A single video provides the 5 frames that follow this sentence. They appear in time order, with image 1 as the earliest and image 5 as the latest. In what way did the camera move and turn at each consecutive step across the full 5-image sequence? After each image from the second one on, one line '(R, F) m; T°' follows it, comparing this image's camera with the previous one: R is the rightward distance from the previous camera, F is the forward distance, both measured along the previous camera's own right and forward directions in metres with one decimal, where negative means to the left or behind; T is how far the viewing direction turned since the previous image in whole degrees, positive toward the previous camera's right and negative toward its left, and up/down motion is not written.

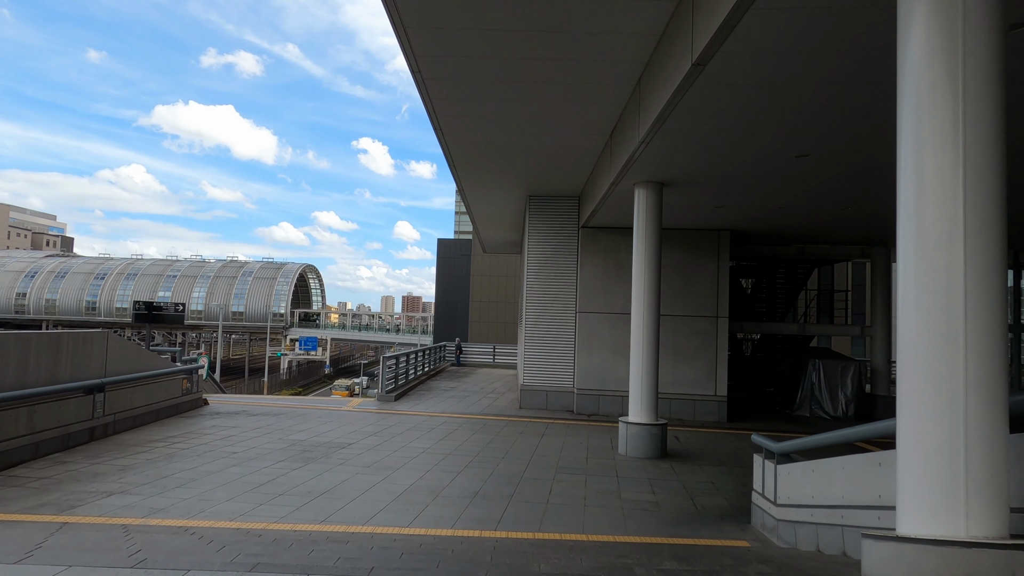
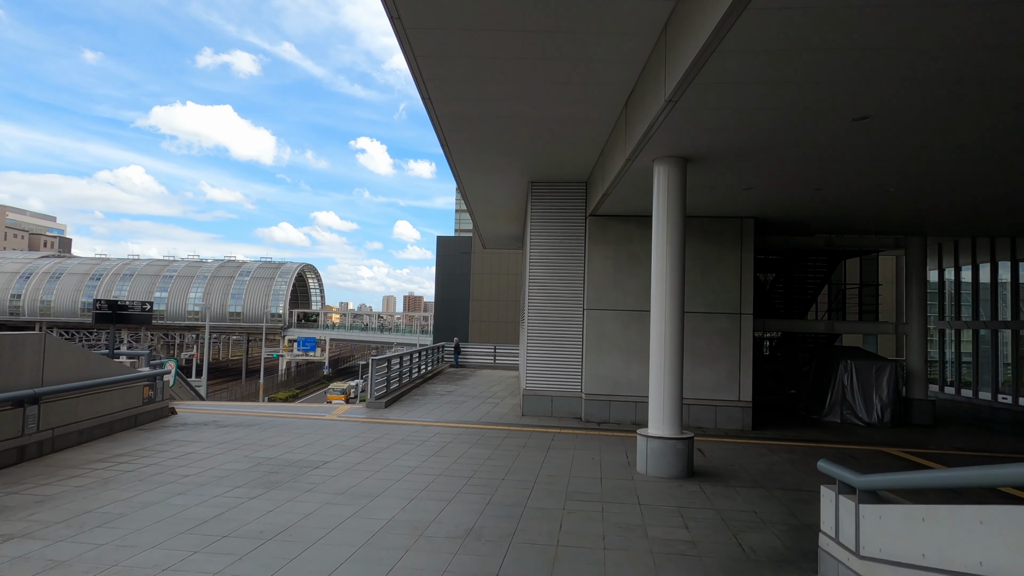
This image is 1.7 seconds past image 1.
(0.0, +1.2) m; 0°
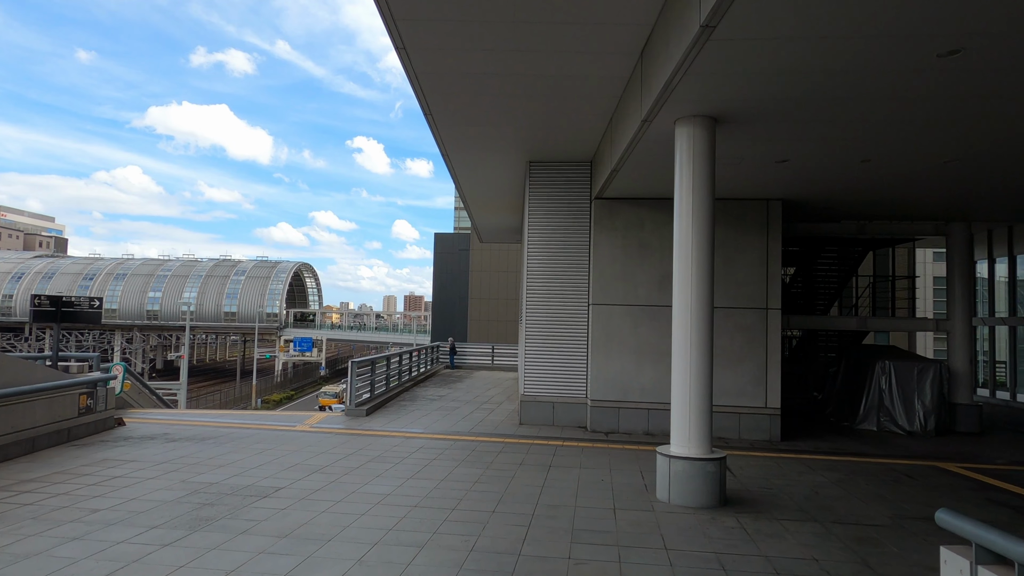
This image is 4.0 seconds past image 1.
(+0.1, +1.3) m; 0°
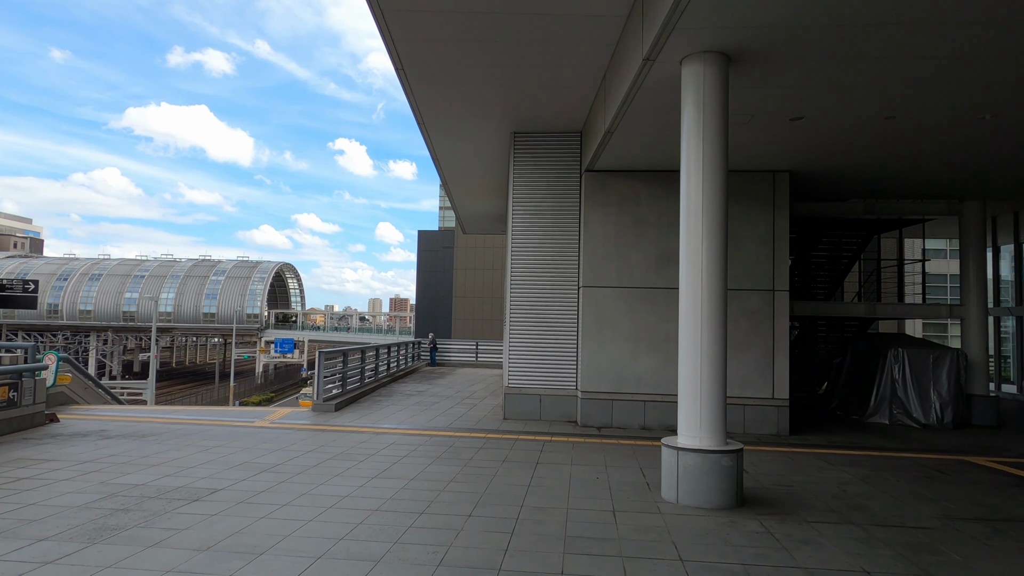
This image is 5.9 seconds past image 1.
(+0.1, +0.9) m; +1°
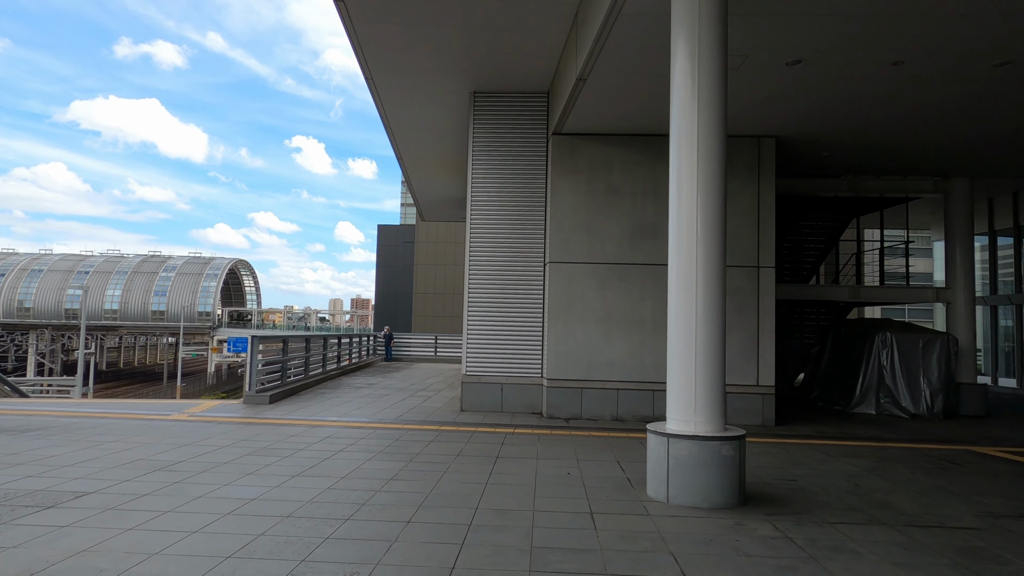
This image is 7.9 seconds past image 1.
(+0.1, +1.0) m; +3°
